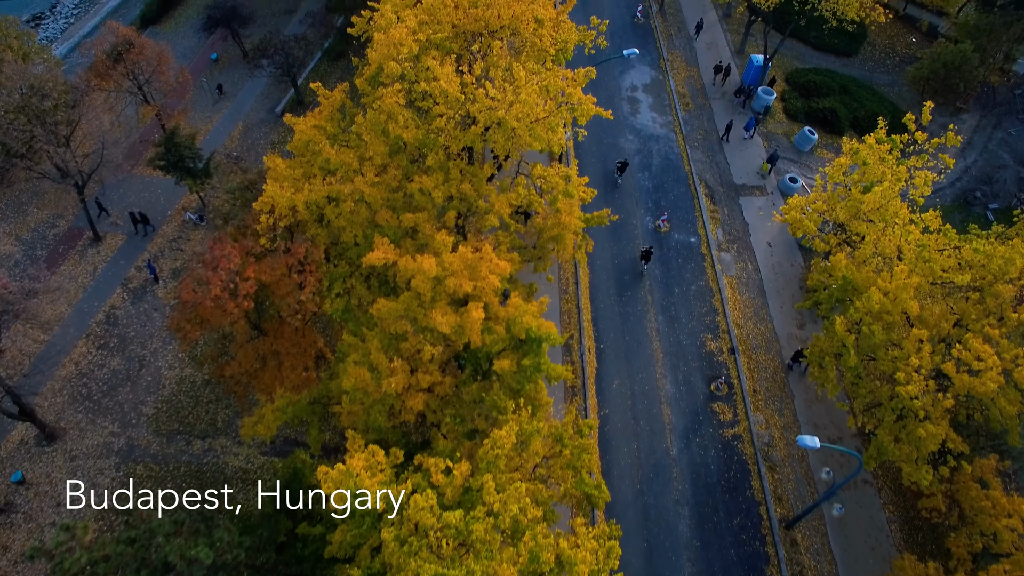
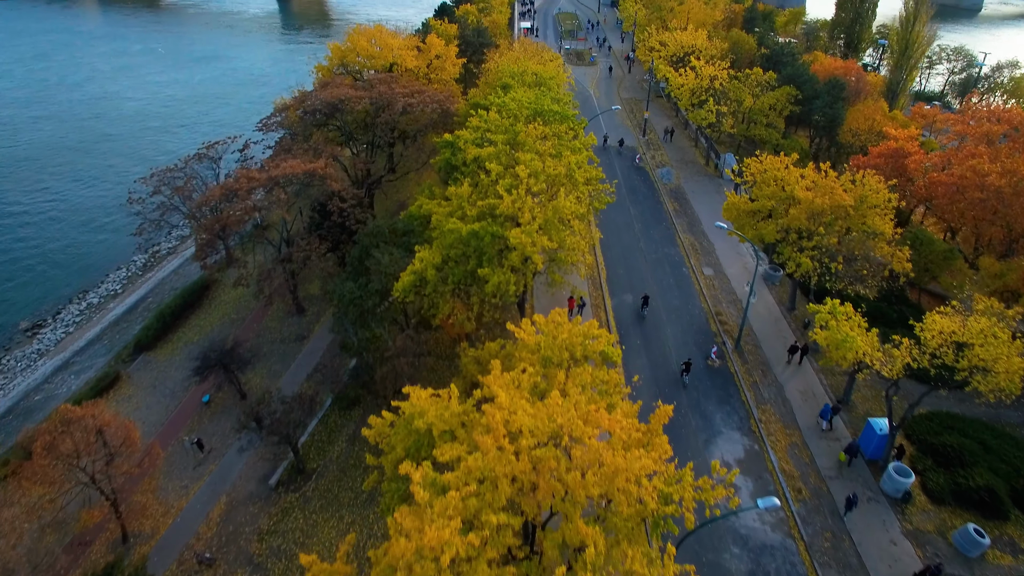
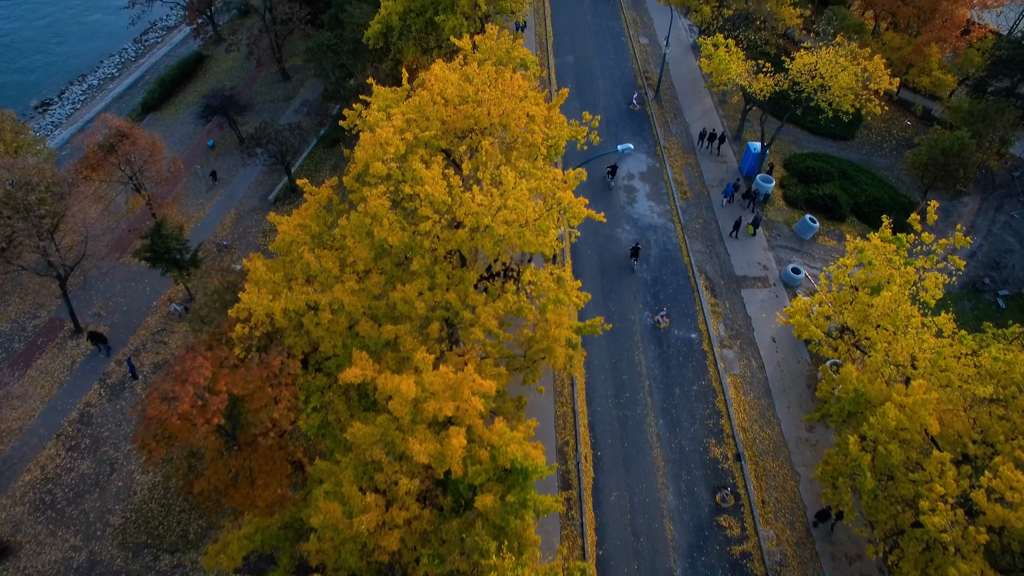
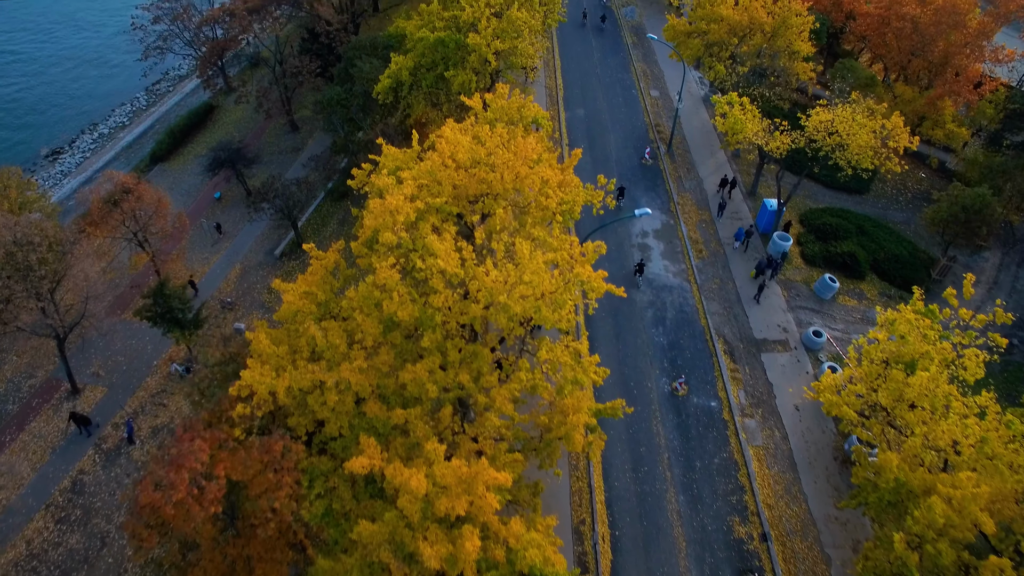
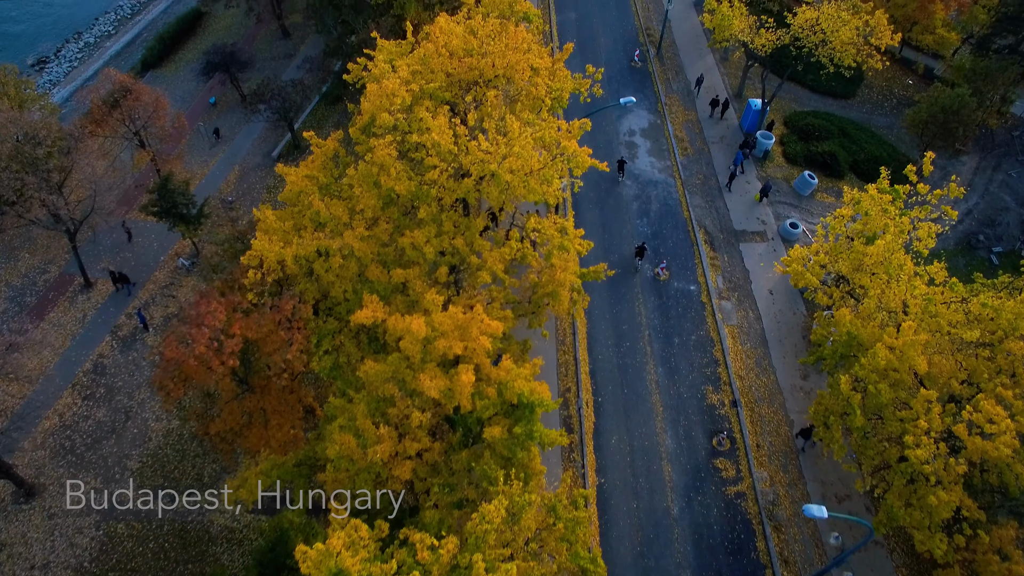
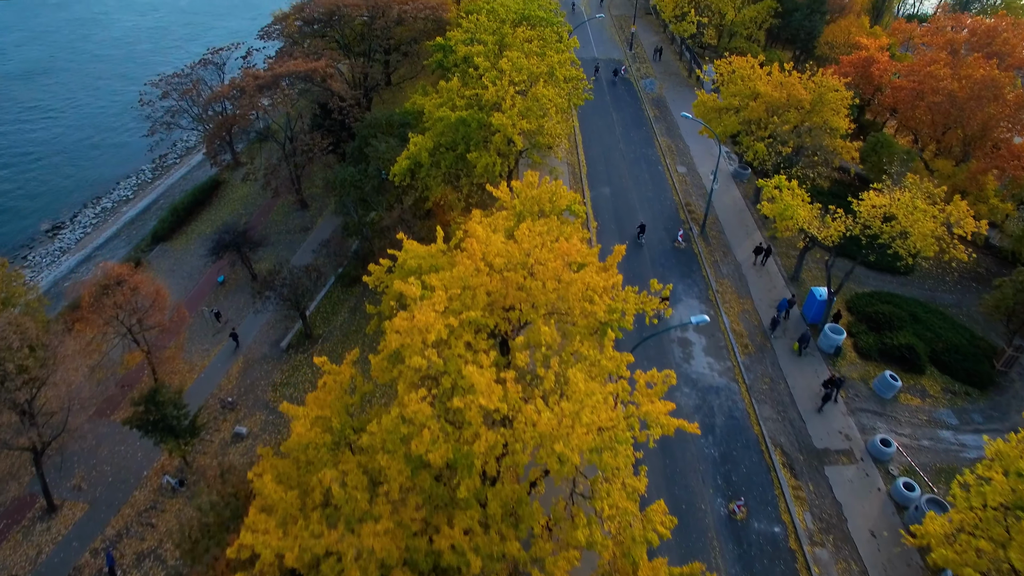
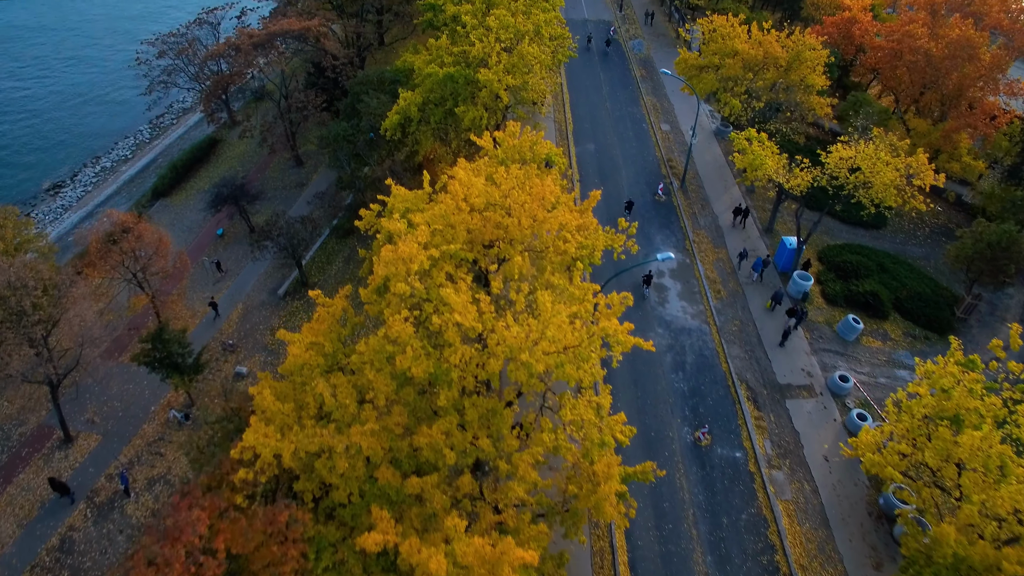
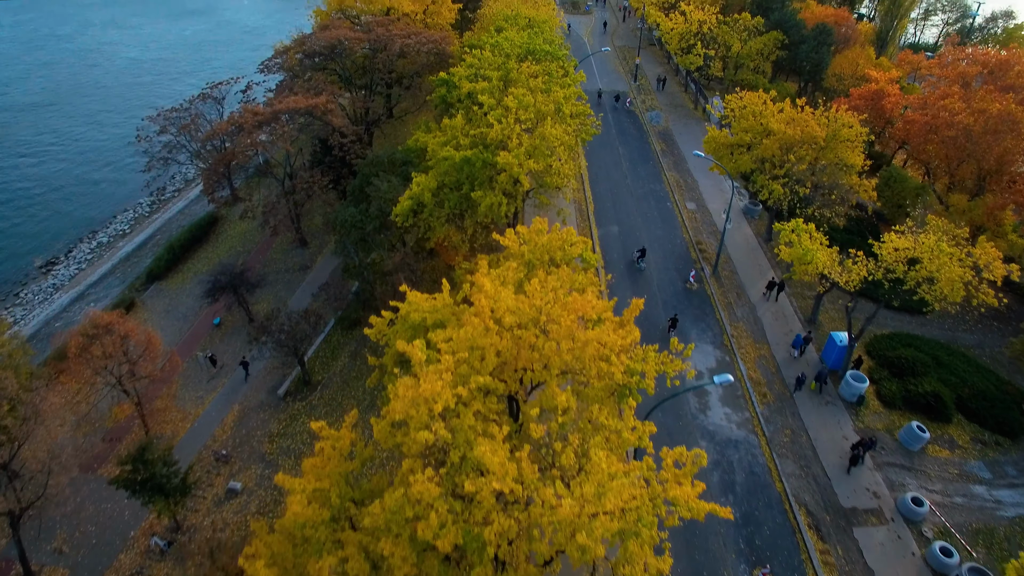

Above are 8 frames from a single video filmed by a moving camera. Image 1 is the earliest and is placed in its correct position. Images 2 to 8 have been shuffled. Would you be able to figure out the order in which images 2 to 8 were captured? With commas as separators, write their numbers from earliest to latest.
5, 3, 4, 7, 6, 8, 2
